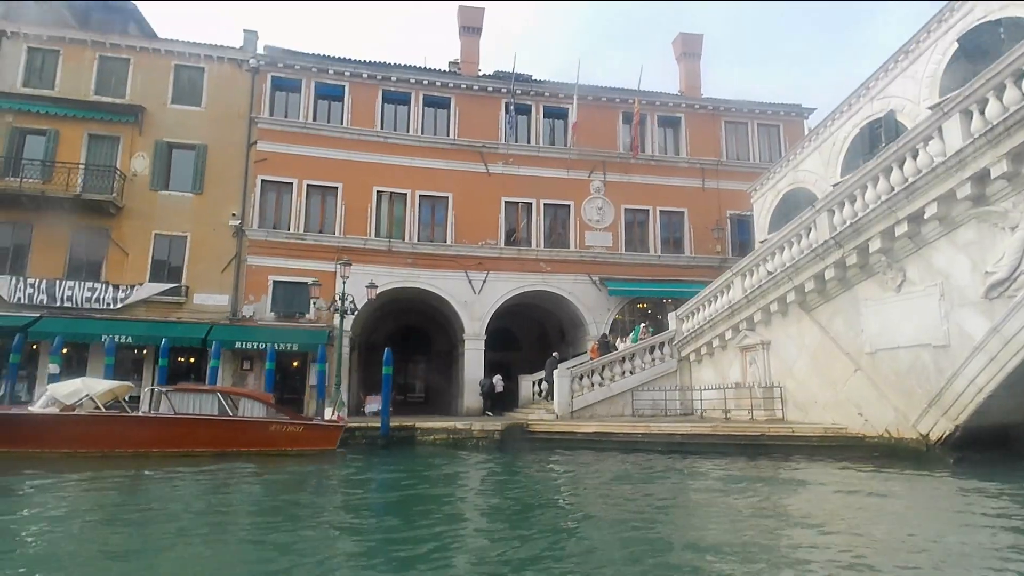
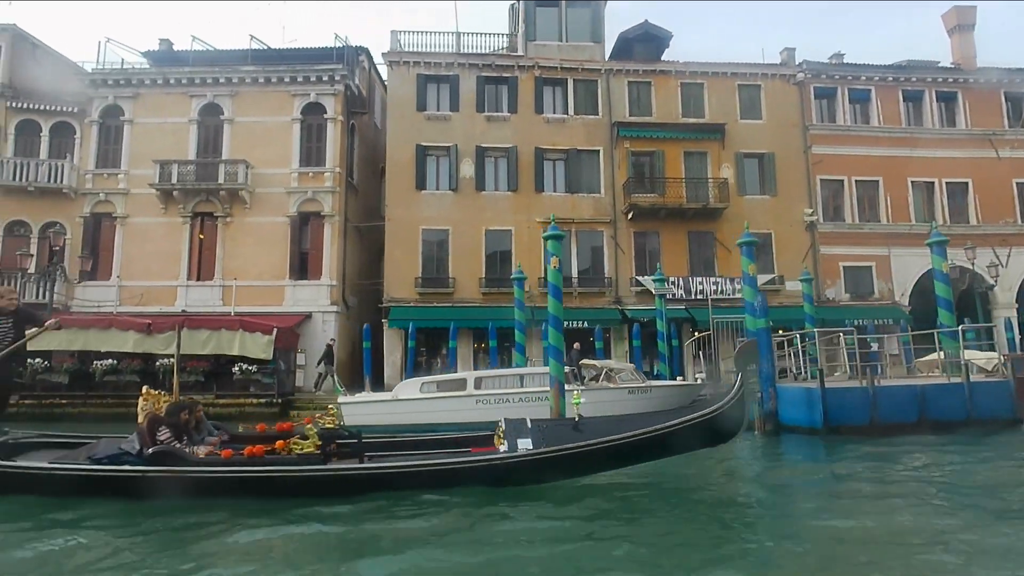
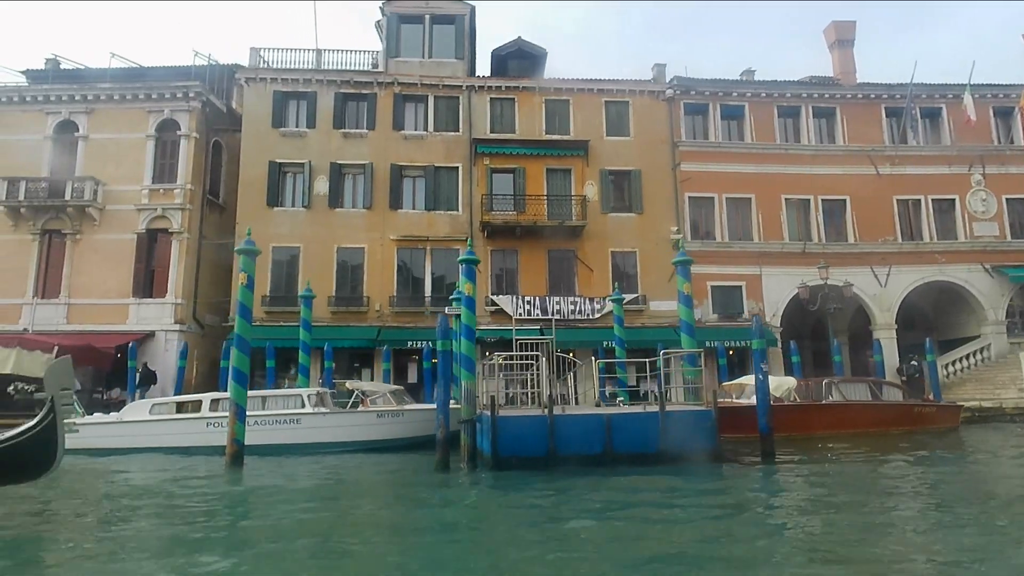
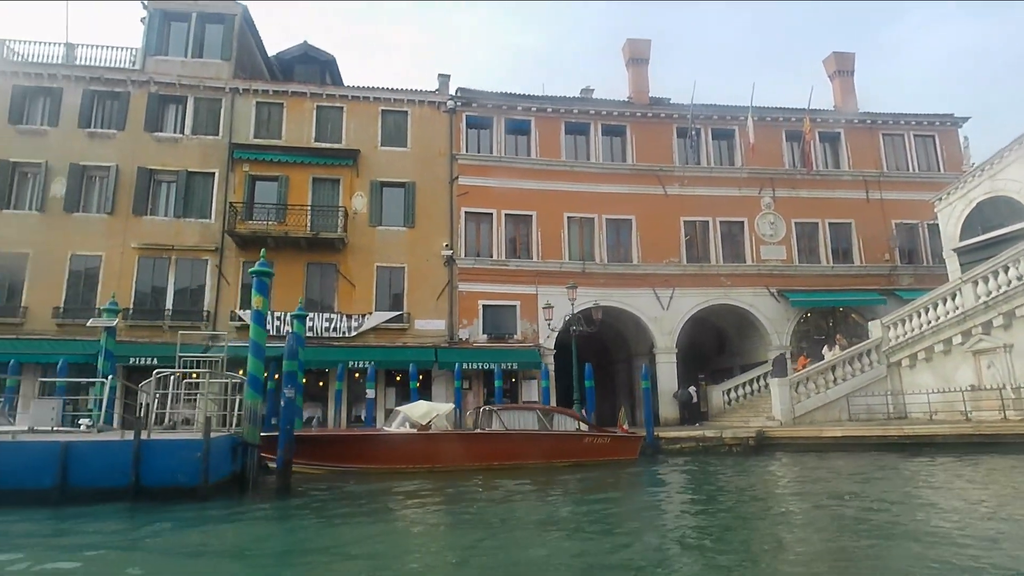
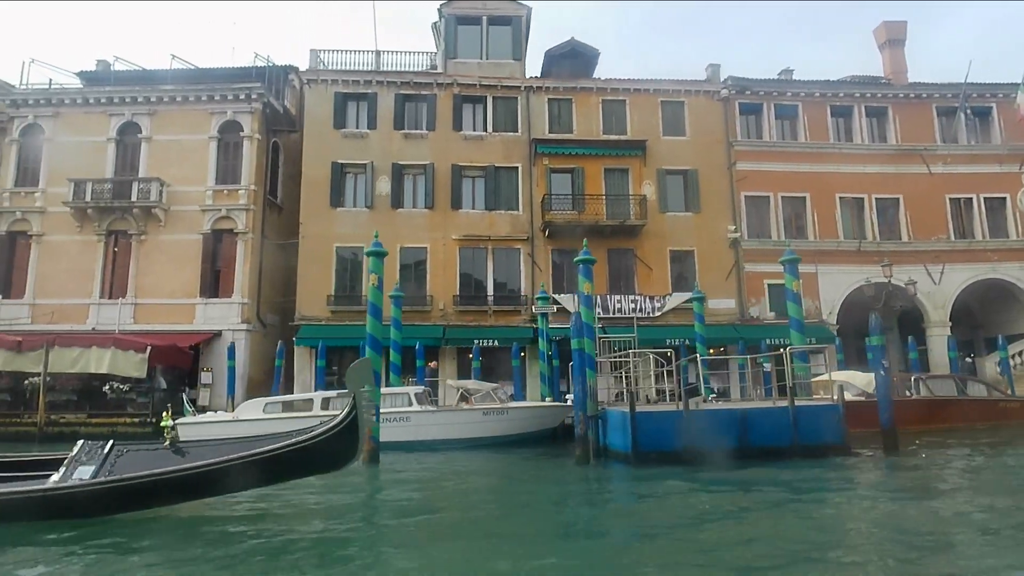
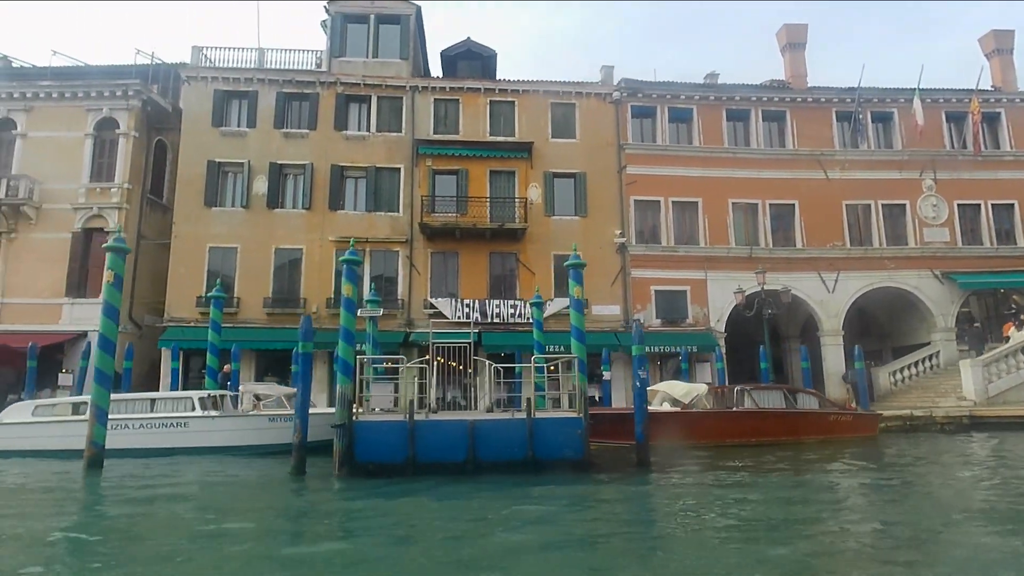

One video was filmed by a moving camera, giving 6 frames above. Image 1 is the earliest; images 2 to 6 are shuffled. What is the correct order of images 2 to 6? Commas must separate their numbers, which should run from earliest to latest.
4, 6, 3, 5, 2
